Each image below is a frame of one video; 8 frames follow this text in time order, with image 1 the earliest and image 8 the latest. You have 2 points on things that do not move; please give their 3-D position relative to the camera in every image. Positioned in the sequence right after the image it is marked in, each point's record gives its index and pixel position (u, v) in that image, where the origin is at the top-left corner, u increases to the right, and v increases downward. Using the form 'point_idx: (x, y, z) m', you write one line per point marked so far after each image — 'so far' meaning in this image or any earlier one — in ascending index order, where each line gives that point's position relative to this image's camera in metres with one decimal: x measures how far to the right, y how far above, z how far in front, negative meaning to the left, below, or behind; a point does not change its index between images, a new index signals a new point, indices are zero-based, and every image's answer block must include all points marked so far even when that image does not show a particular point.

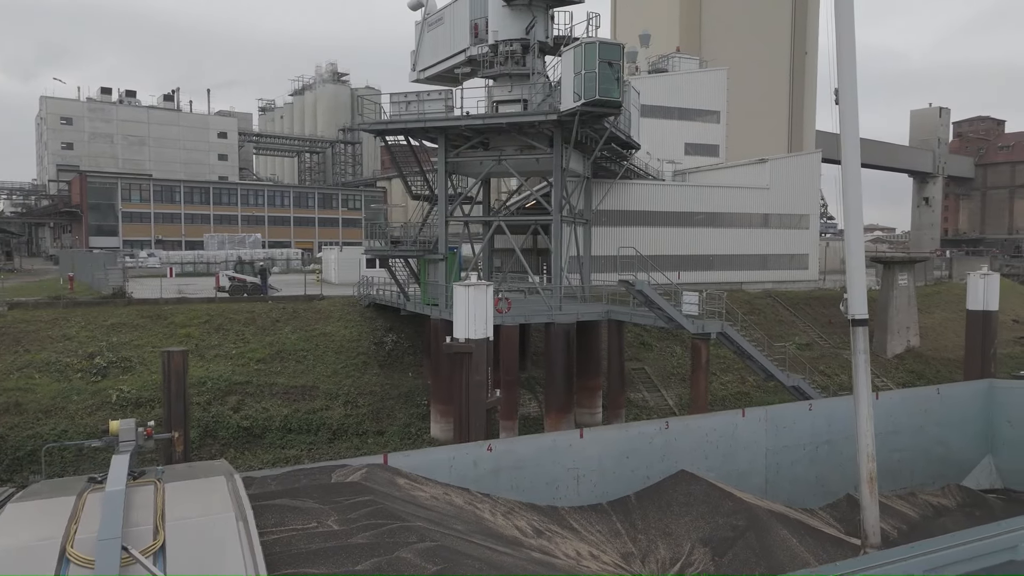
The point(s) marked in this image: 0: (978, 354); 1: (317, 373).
0: (+11.6, -1.6, +17.9) m
1: (-5.2, -2.3, +19.2) m
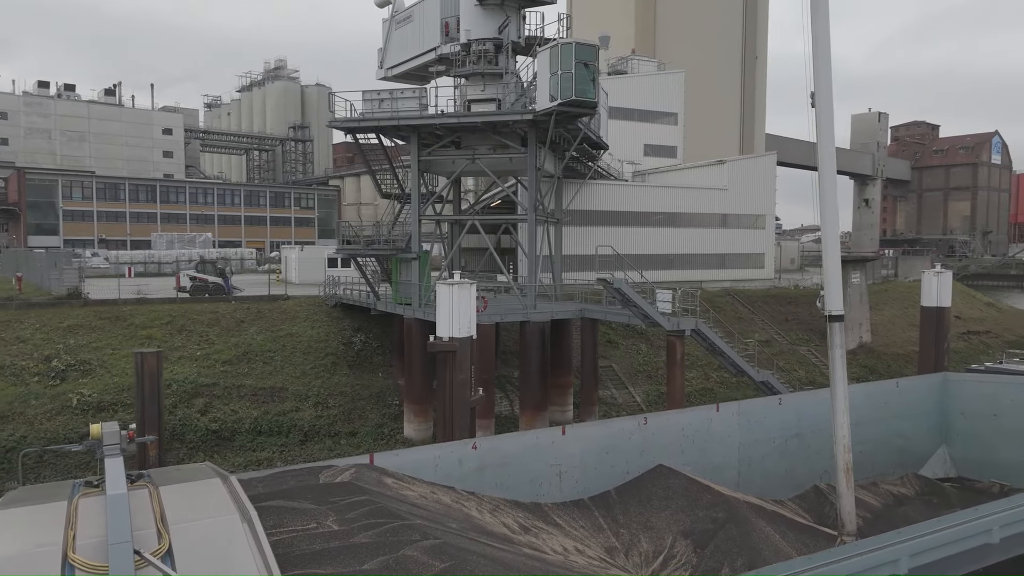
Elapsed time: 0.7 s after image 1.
0: (+10.9, -1.6, +18.7) m
1: (-5.9, -2.3, +18.9) m
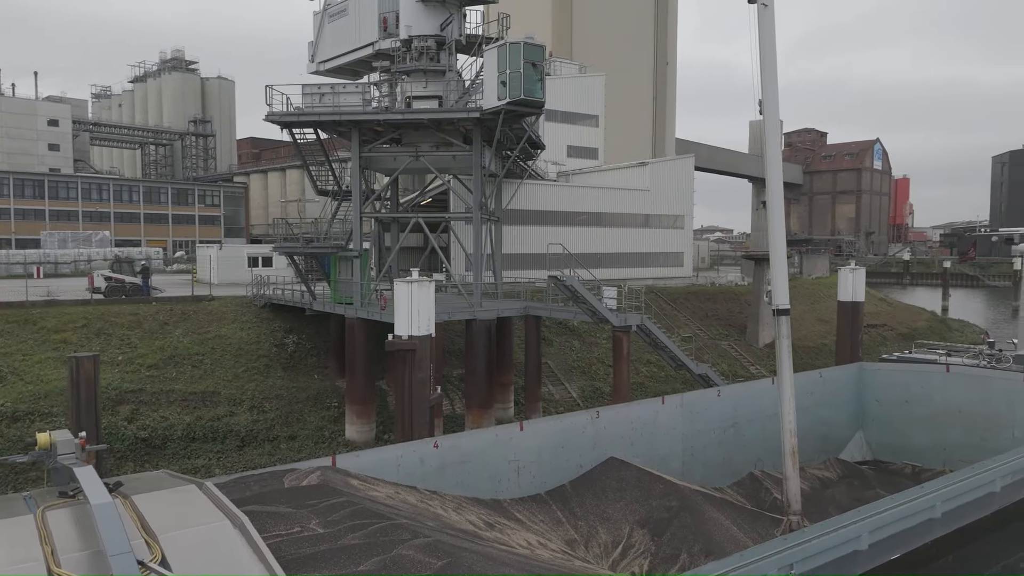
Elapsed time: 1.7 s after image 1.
0: (+9.3, -1.5, +20.0) m
1: (-7.4, -2.3, +18.1) m
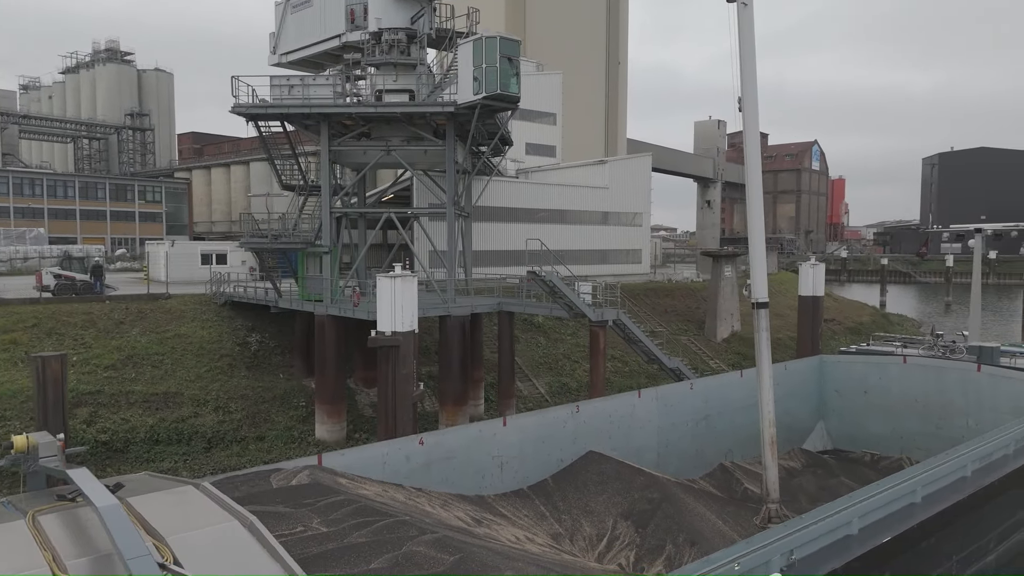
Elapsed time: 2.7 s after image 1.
0: (+8.5, -1.3, +20.6) m
1: (-8.1, -2.2, +17.5) m
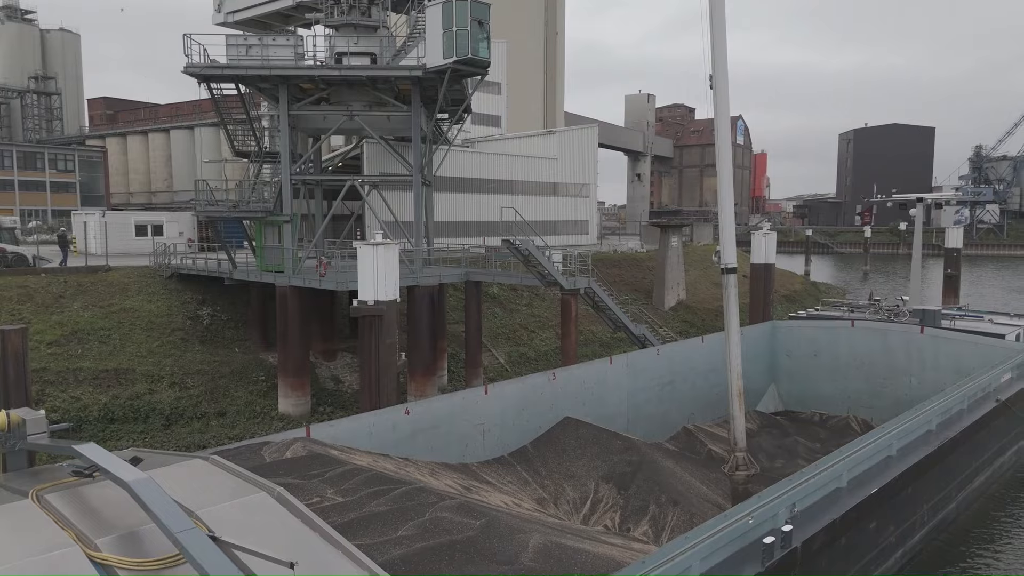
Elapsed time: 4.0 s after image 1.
0: (+7.3, -0.4, +21.3) m
1: (-8.9, -1.5, +16.7) m
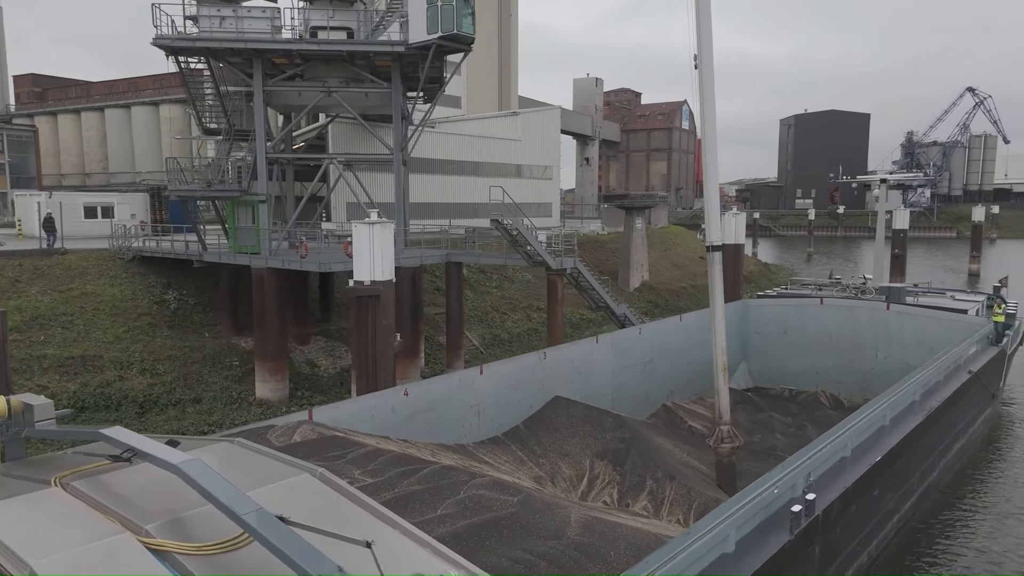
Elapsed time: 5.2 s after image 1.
0: (+6.5, +0.2, +21.7) m
1: (-9.3, -1.1, +16.0) m
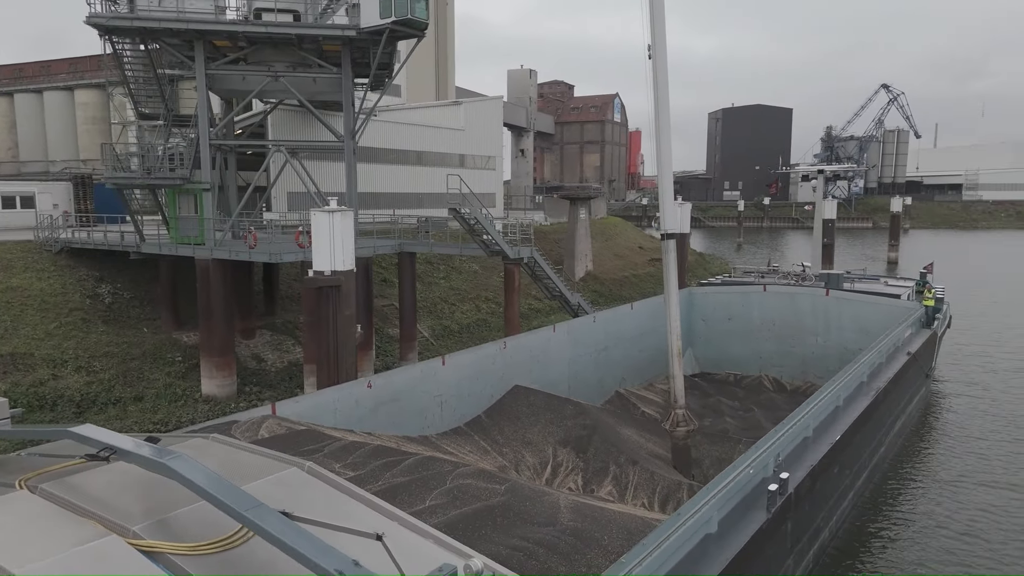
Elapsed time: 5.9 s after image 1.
0: (+5.0, +0.6, +22.1) m
1: (-10.2, -1.0, +15.1) m
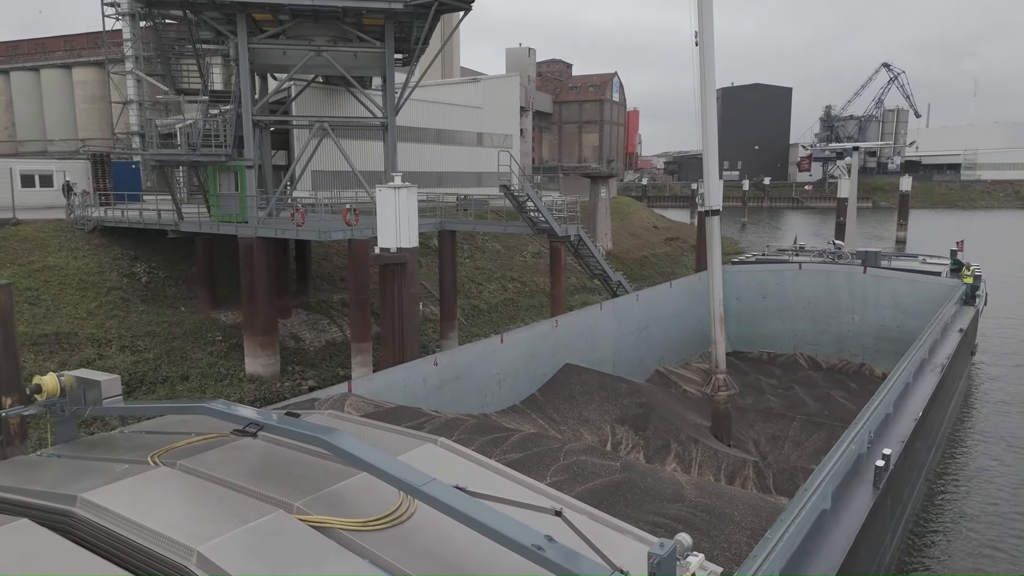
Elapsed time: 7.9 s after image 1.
0: (+5.9, +1.2, +22.0) m
1: (-9.2, -0.6, +14.9) m
